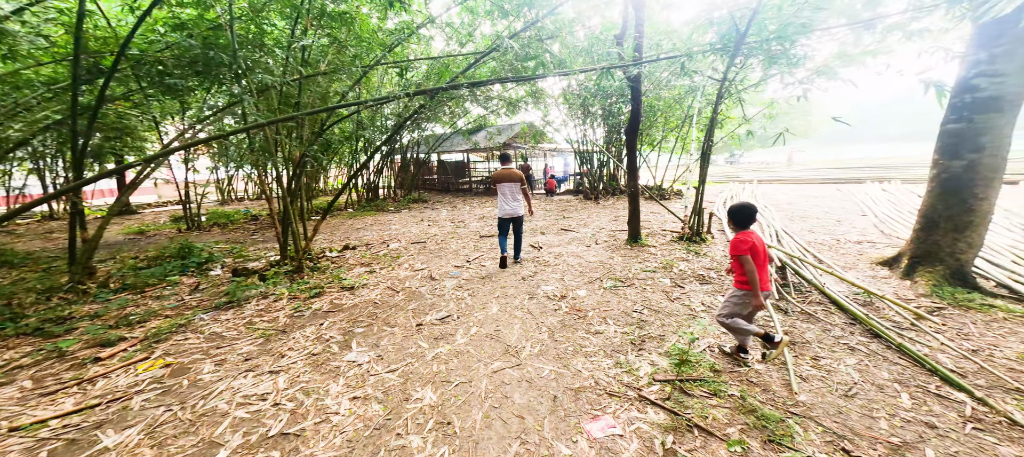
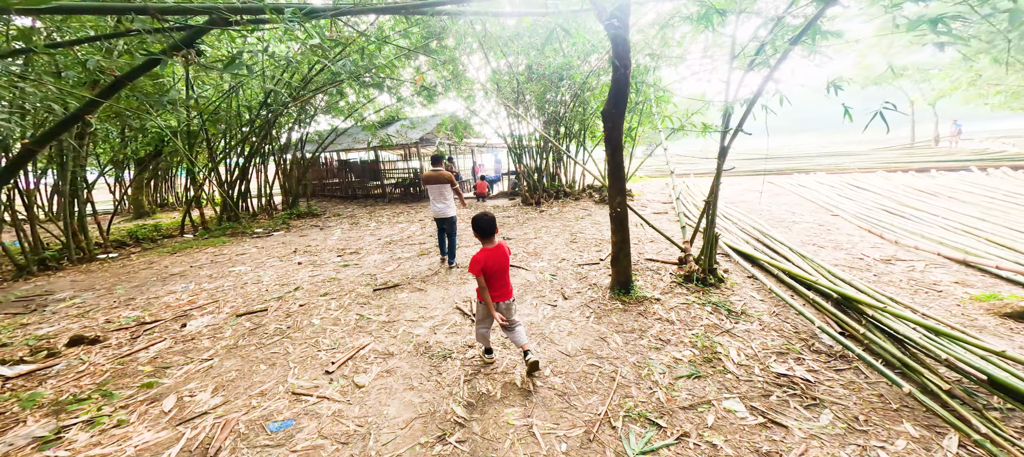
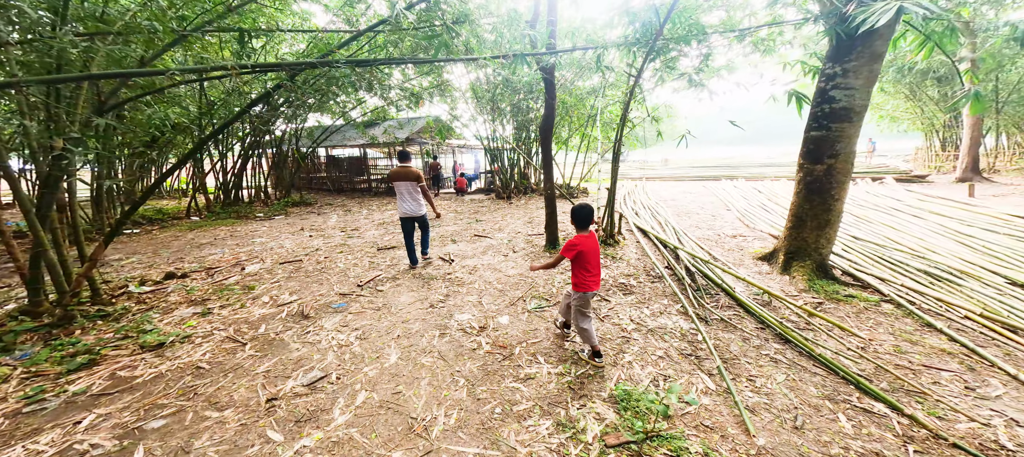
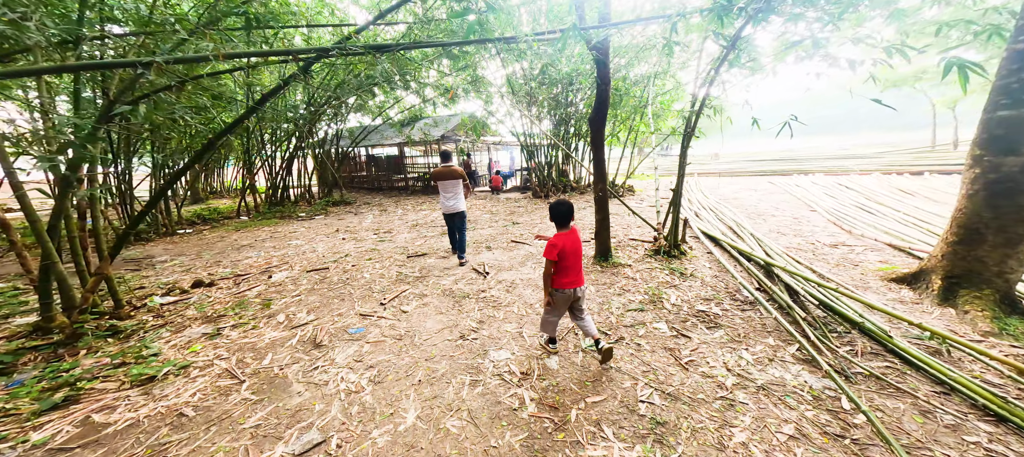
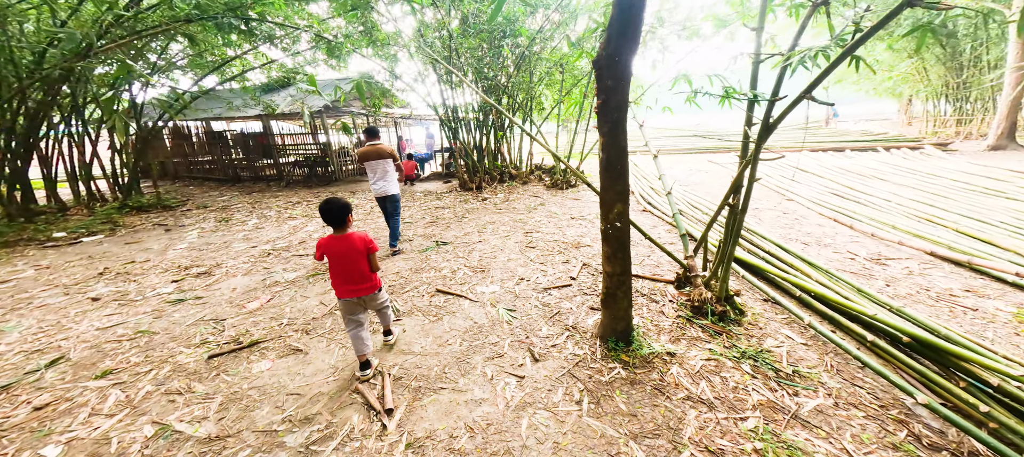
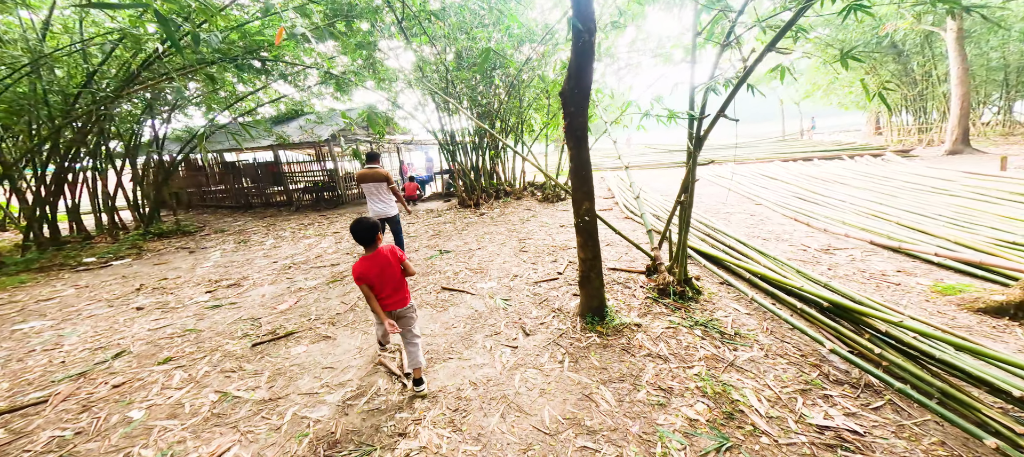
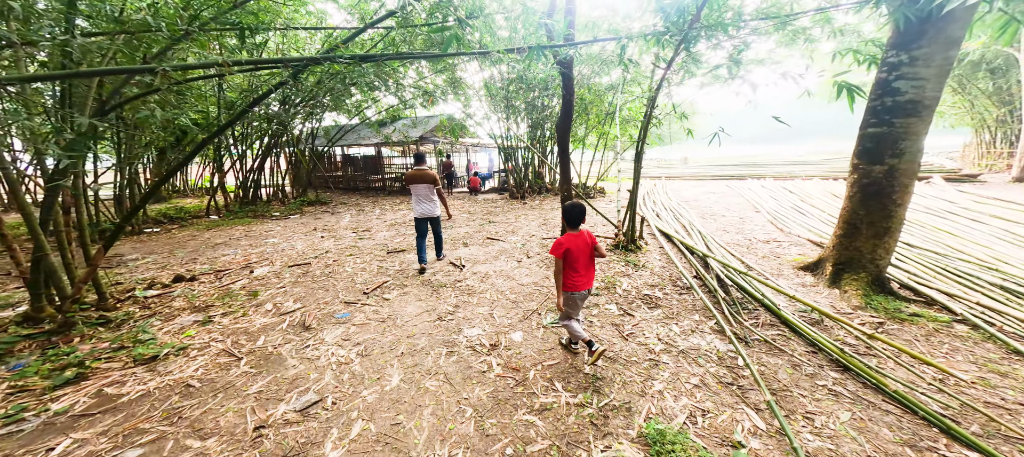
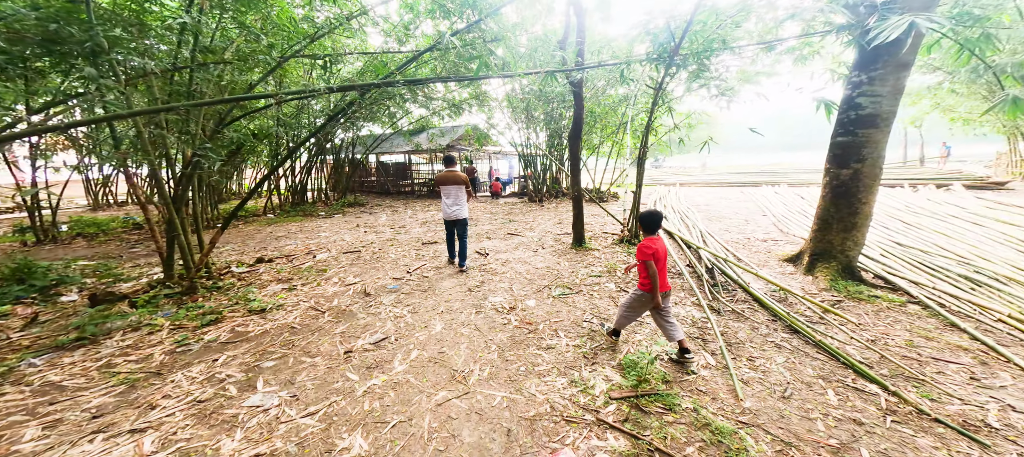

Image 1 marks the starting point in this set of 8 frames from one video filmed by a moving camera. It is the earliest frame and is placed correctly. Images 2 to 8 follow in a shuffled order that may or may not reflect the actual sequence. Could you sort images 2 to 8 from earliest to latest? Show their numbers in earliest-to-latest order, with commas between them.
8, 3, 7, 4, 2, 6, 5
